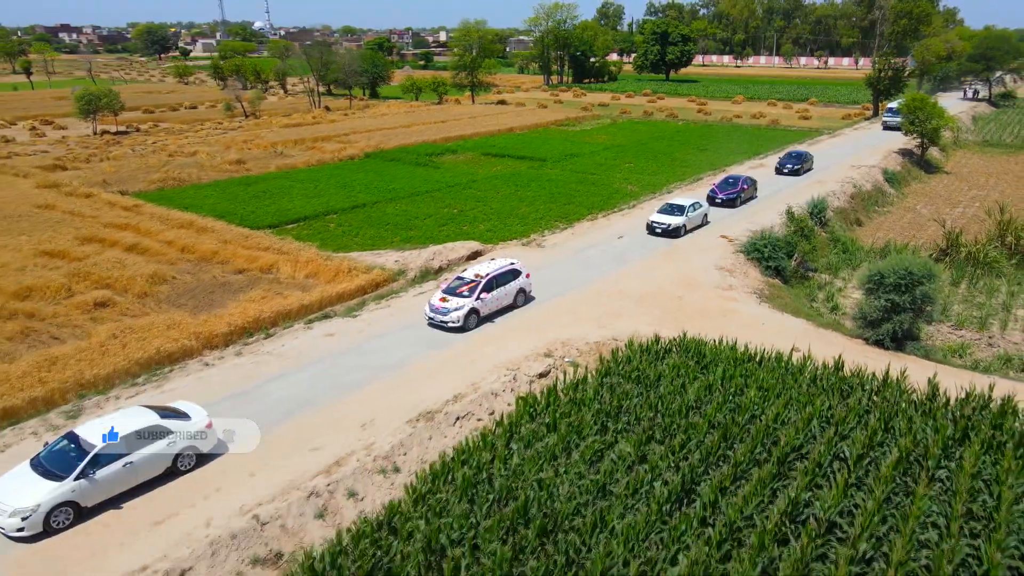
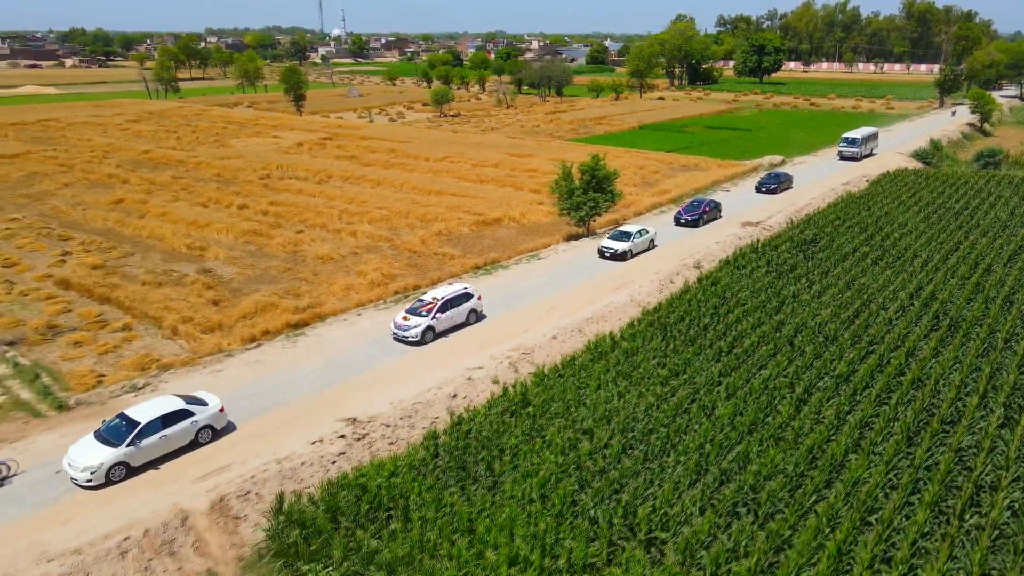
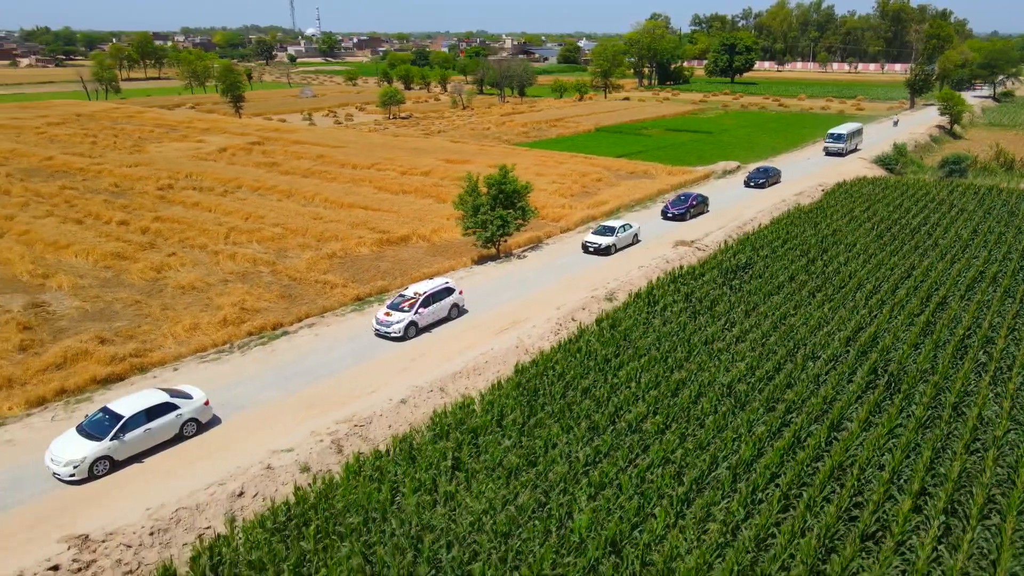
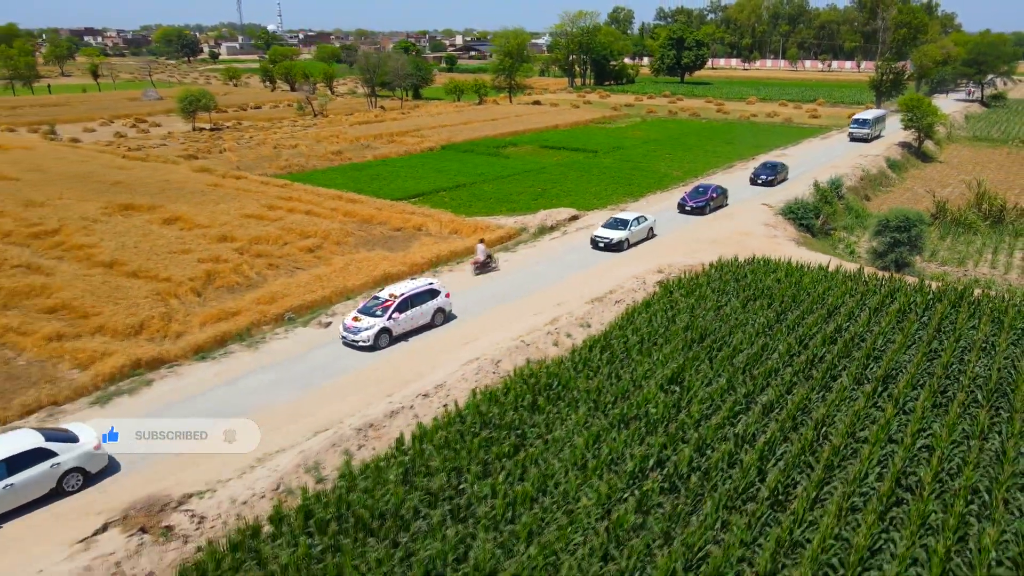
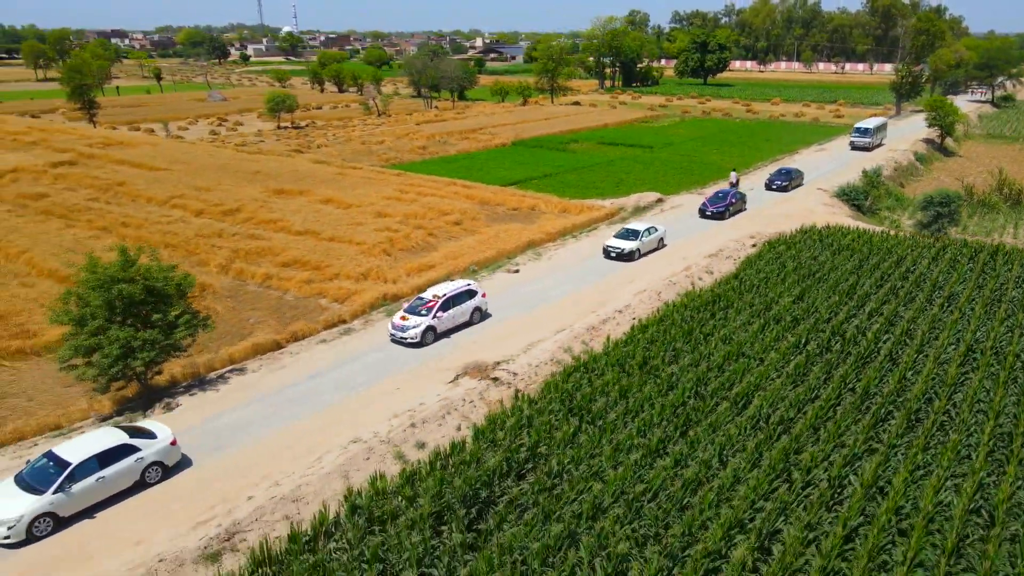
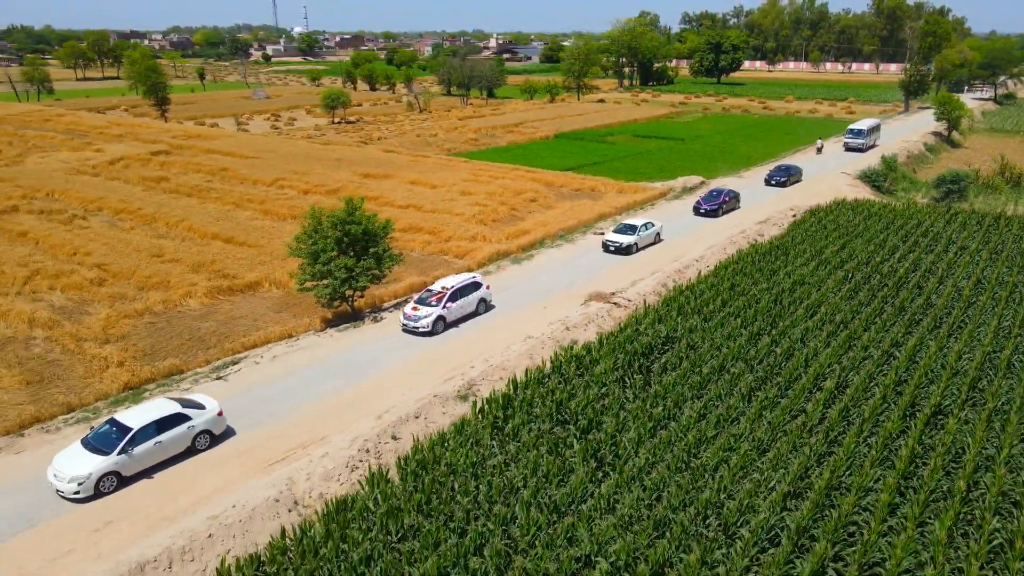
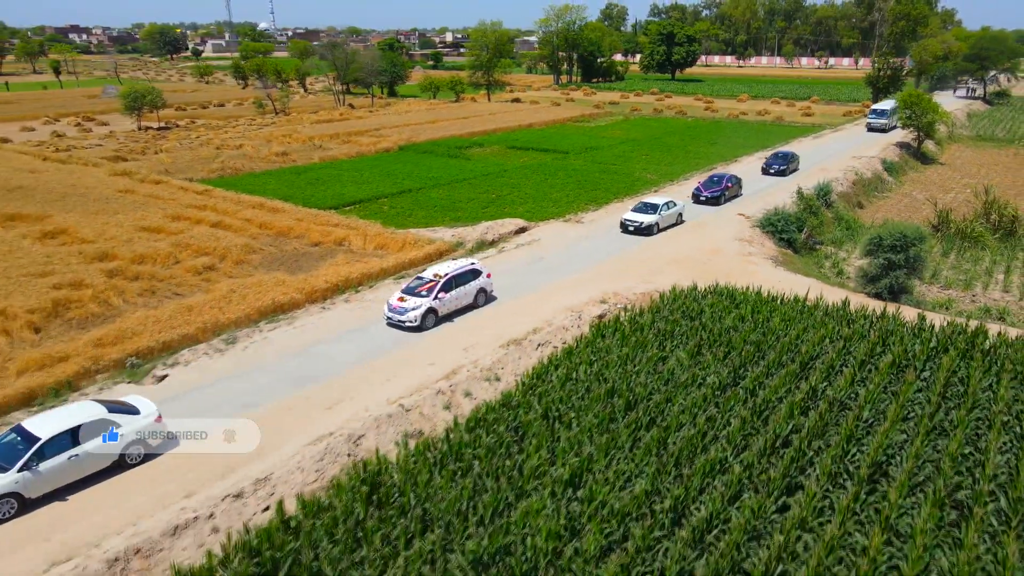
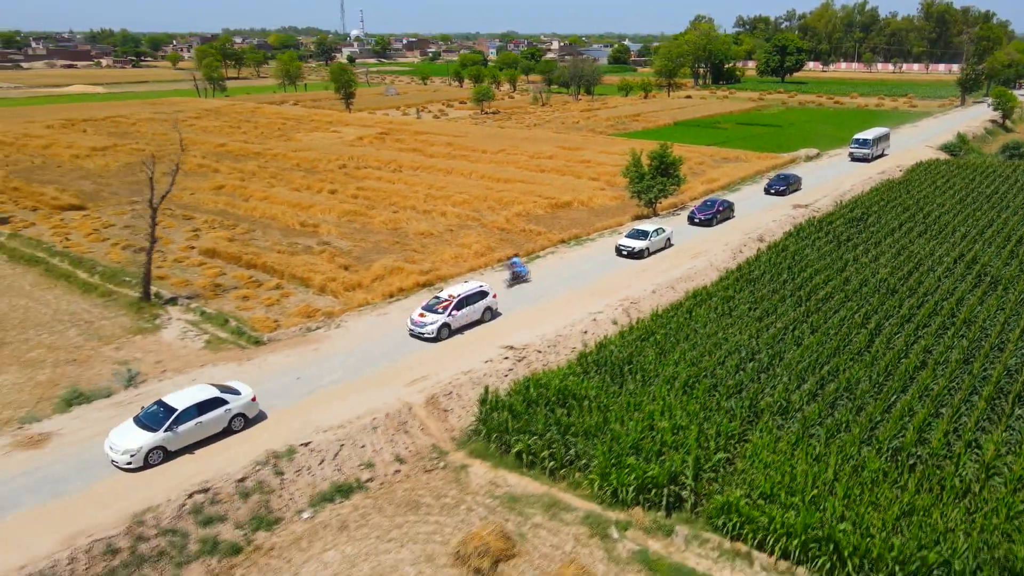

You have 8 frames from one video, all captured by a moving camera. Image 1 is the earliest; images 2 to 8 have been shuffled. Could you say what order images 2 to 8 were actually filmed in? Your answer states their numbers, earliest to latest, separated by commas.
7, 4, 5, 6, 3, 2, 8
